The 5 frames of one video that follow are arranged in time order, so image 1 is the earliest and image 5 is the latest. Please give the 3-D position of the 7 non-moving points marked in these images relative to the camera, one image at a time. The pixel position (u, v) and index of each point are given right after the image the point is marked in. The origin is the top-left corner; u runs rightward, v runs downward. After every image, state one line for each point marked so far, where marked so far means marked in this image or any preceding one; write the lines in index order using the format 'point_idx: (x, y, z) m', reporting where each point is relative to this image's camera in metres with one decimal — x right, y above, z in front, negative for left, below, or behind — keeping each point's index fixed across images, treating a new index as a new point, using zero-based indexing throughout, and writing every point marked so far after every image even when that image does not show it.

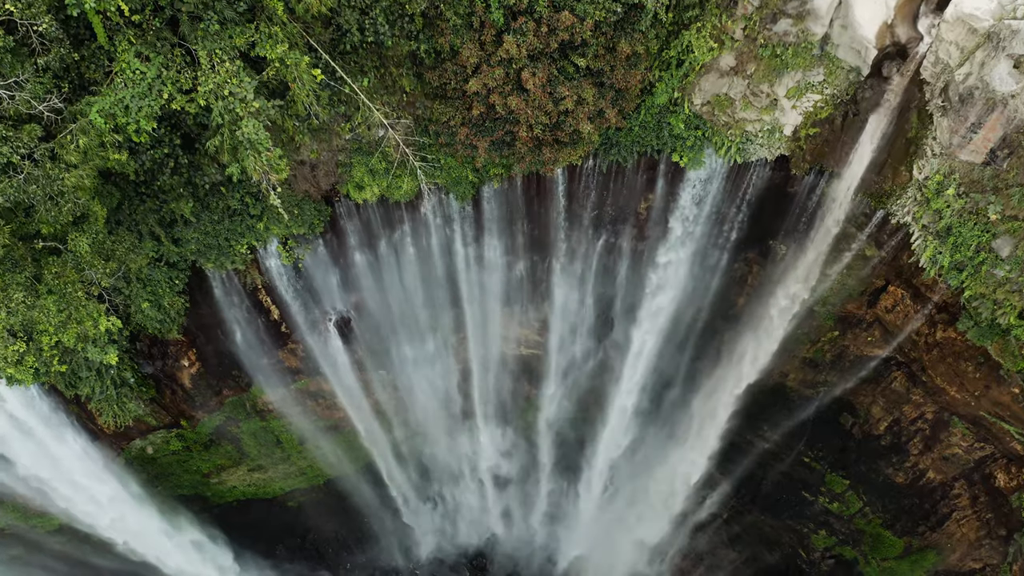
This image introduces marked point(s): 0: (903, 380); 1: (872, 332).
0: (+7.0, -1.9, +10.7) m
1: (+6.4, -1.0, +10.5) m
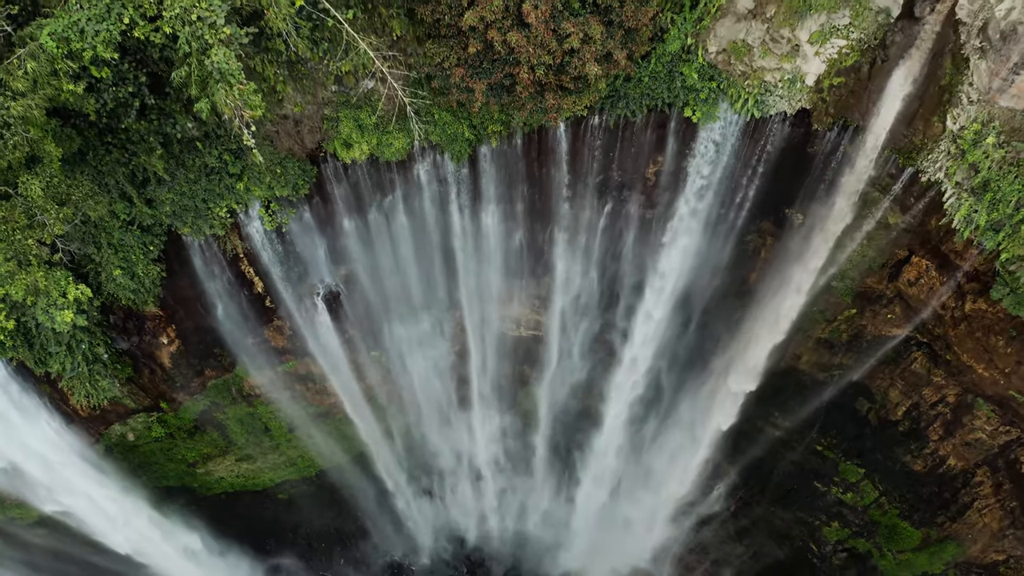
0: (+7.0, -1.4, +10.0) m
1: (+6.4, -0.5, +9.9) m
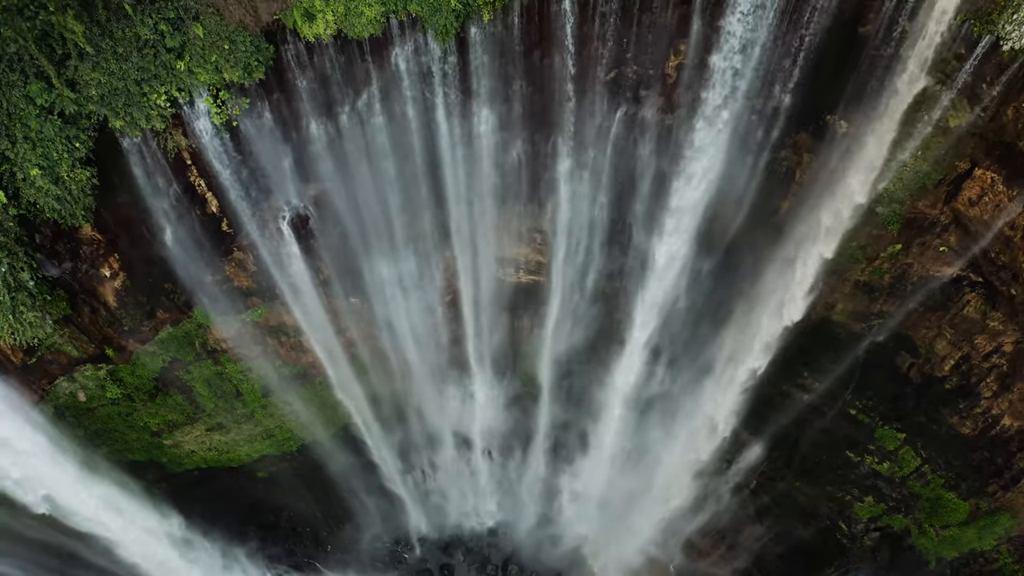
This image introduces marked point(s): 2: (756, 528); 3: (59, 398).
0: (+6.9, -0.2, +8.6) m
1: (+6.3, +0.7, +8.4) m
2: (+5.1, -4.9, +12.0) m
3: (-7.8, -1.9, +10.0) m
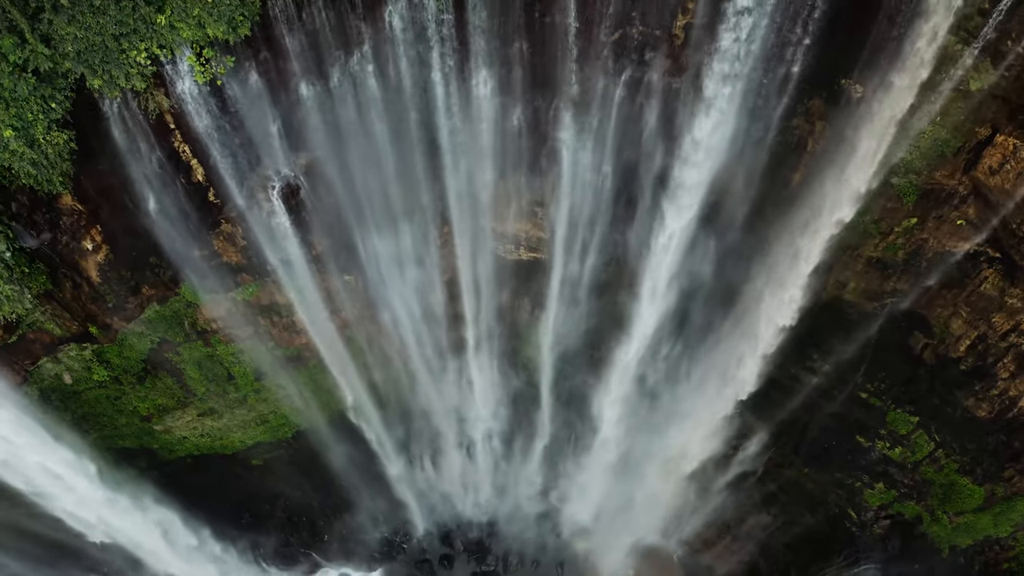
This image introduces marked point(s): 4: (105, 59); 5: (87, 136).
0: (+6.9, +0.3, +8.2) m
1: (+6.3, +1.1, +8.0) m
2: (+5.1, -4.5, +11.7) m
3: (-7.8, -1.5, +9.7) m
4: (-5.0, +2.8, +7.2) m
5: (-5.7, +2.0, +7.8) m
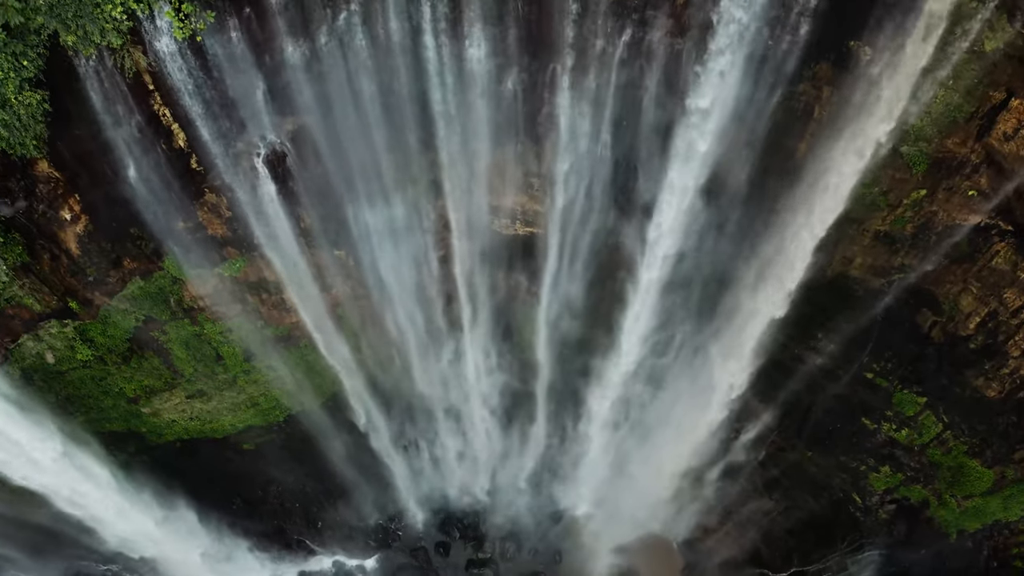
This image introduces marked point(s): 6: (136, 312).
0: (+6.8, +0.7, +7.9) m
1: (+6.2, +1.6, +7.7) m
2: (+5.1, -4.0, +11.4) m
3: (-7.9, -1.1, +9.4) m
4: (-5.0, +3.1, +6.8) m
5: (-5.7, +2.4, +7.4) m
6: (-6.1, -0.3, +9.4) m
